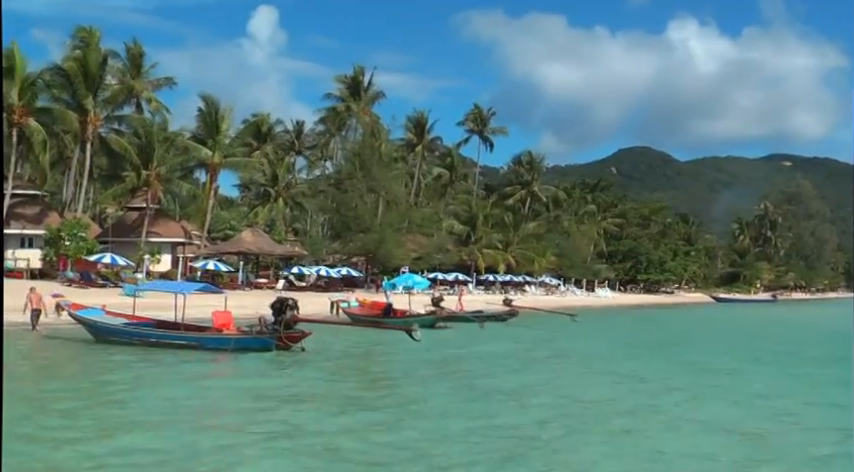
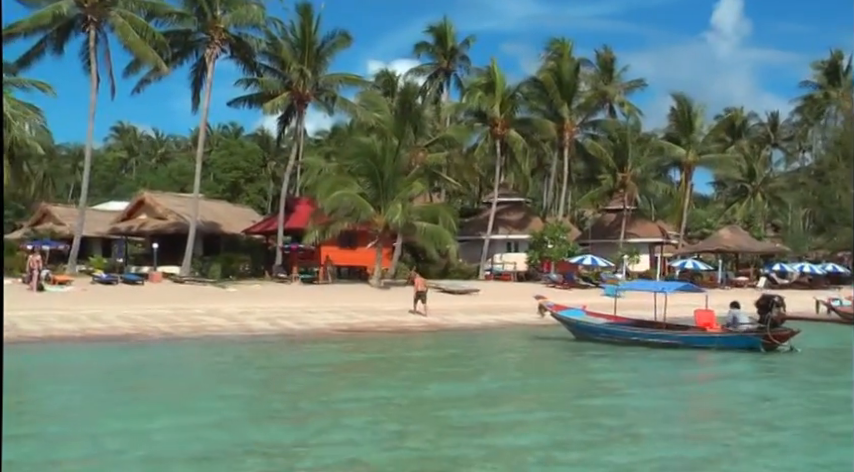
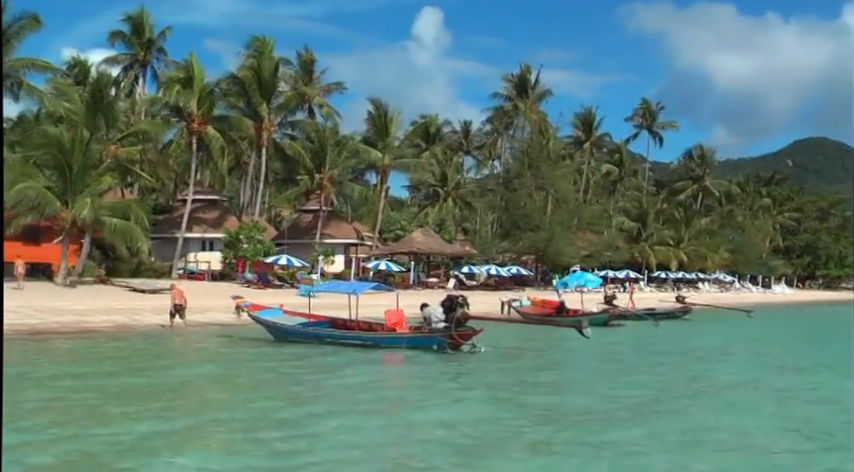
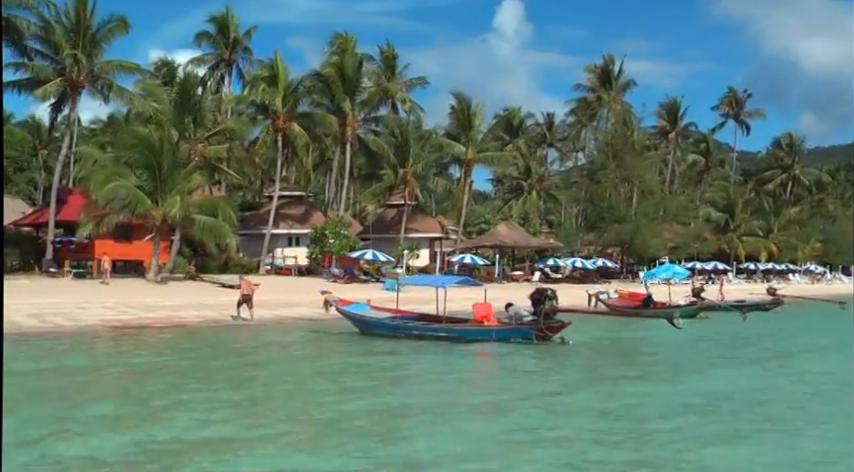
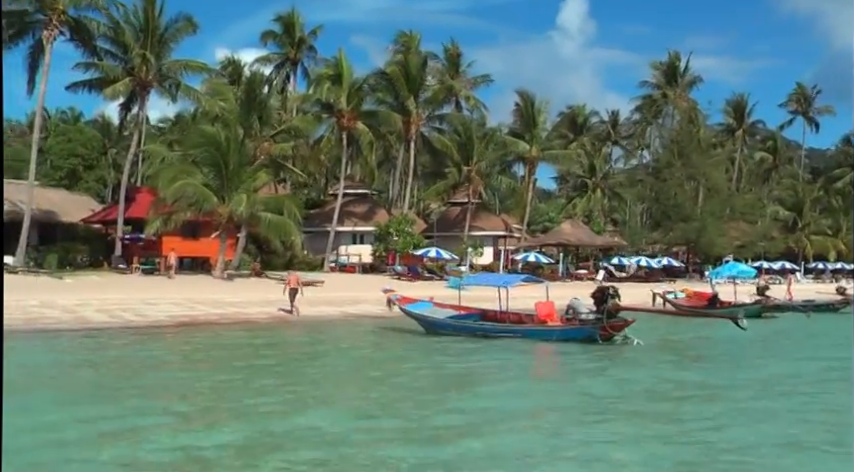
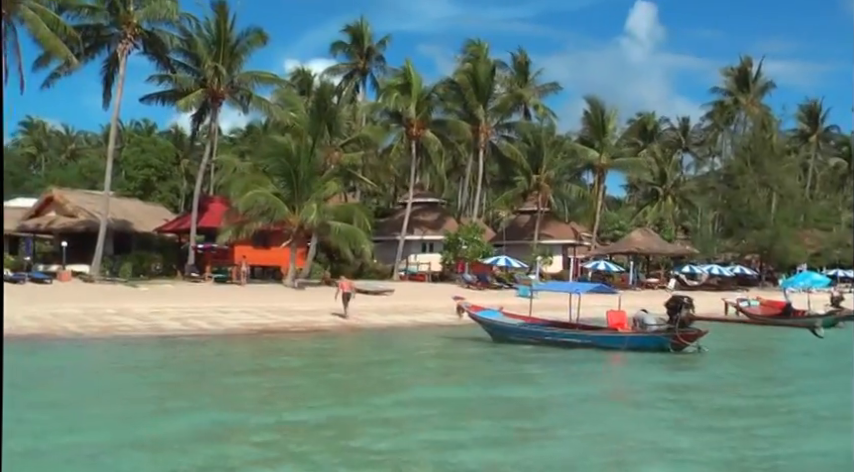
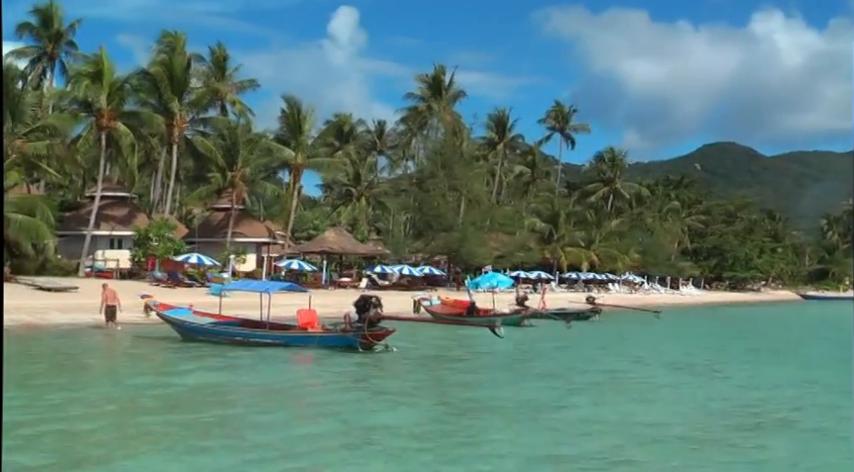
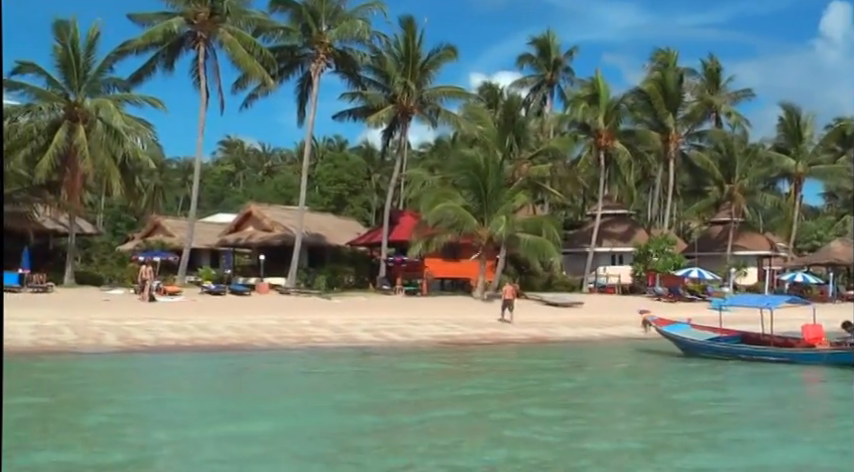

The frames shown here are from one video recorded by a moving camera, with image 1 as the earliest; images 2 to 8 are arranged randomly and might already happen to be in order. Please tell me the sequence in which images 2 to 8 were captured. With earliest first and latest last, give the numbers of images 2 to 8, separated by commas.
7, 3, 4, 5, 6, 2, 8
